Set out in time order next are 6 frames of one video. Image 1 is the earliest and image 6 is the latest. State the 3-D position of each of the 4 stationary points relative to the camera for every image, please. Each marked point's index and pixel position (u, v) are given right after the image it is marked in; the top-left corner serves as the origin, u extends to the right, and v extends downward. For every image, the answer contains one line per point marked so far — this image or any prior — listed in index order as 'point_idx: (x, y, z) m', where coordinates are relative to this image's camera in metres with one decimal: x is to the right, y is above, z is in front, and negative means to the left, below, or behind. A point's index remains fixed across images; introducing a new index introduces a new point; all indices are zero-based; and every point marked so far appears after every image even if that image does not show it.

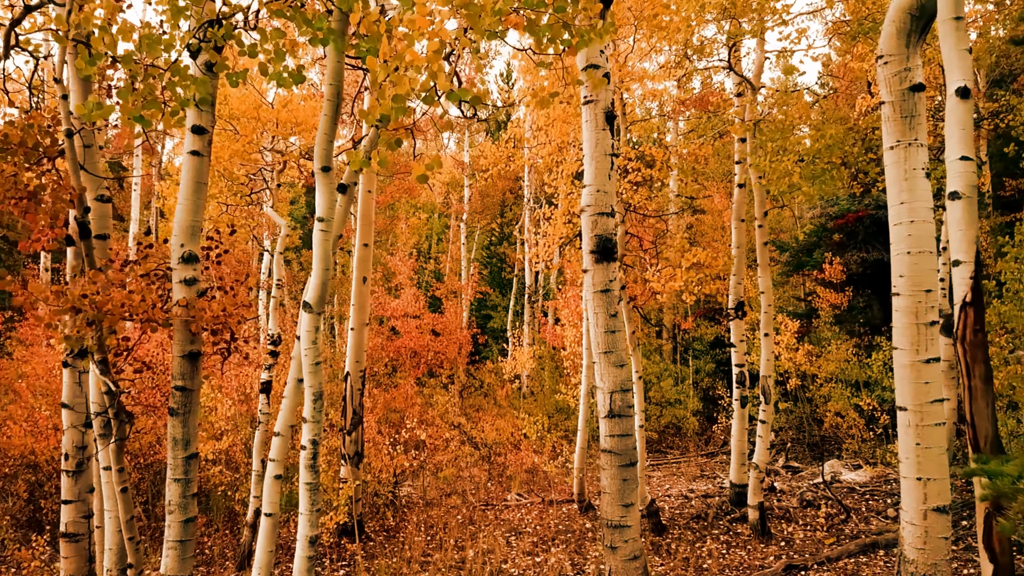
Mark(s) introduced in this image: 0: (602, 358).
0: (+1.1, -0.8, +5.1) m
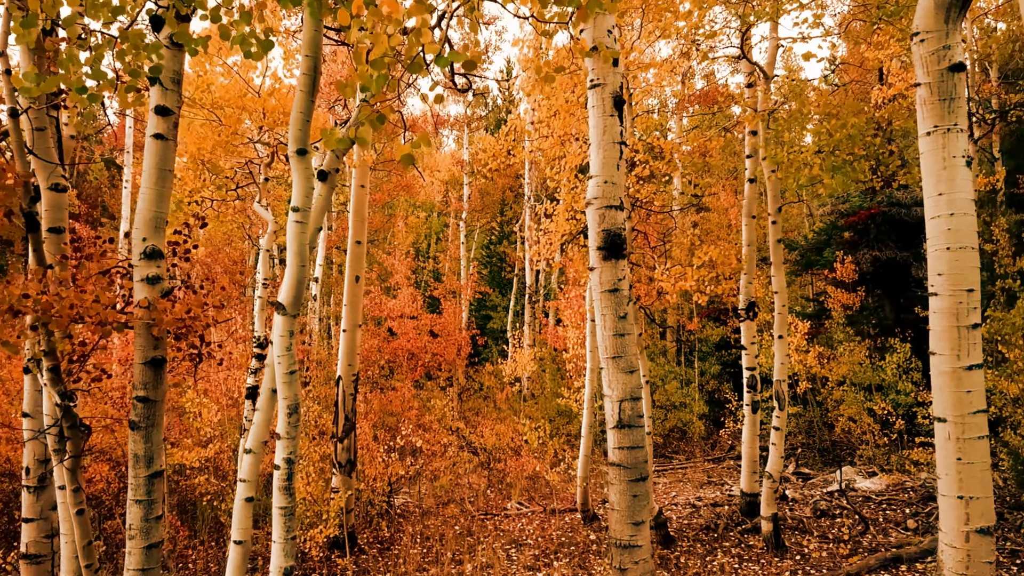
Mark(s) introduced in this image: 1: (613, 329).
0: (+1.1, -0.8, +4.7) m
1: (+1.1, -0.5, +4.7) m
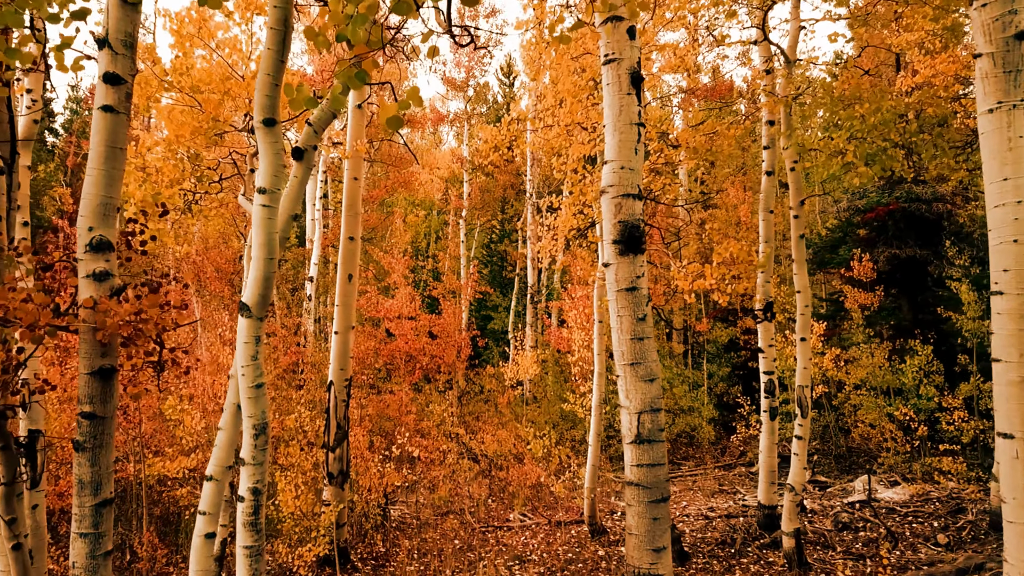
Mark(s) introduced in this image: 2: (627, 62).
0: (+1.1, -0.8, +4.2) m
1: (+1.2, -0.4, +4.2) m
2: (+1.2, +2.3, +4.3) m
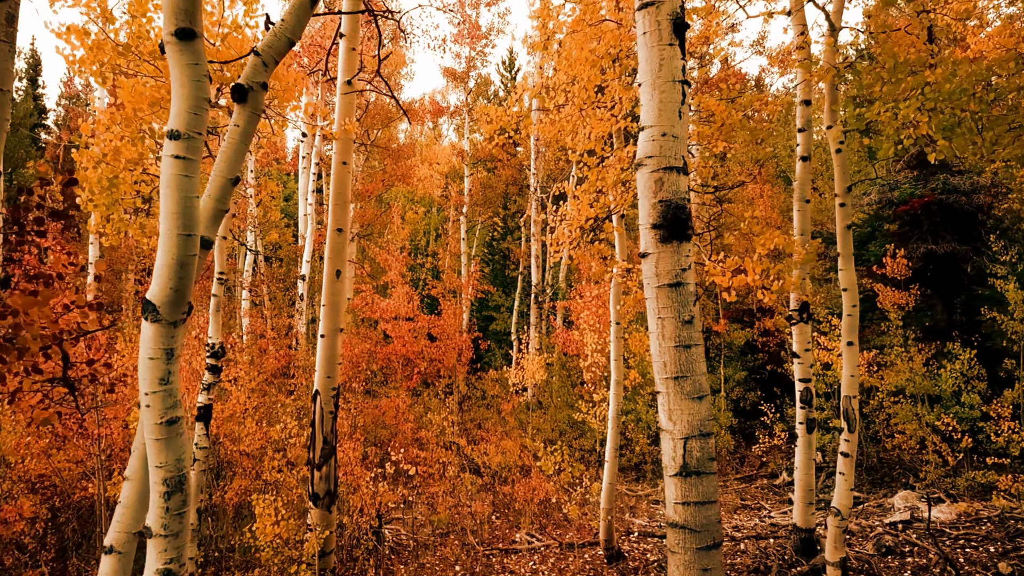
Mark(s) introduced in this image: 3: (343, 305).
0: (+1.3, -0.8, +3.4) m
1: (+1.3, -0.4, +3.4) m
2: (+1.3, +2.3, +3.5) m
3: (-2.7, -0.3, +6.7) m
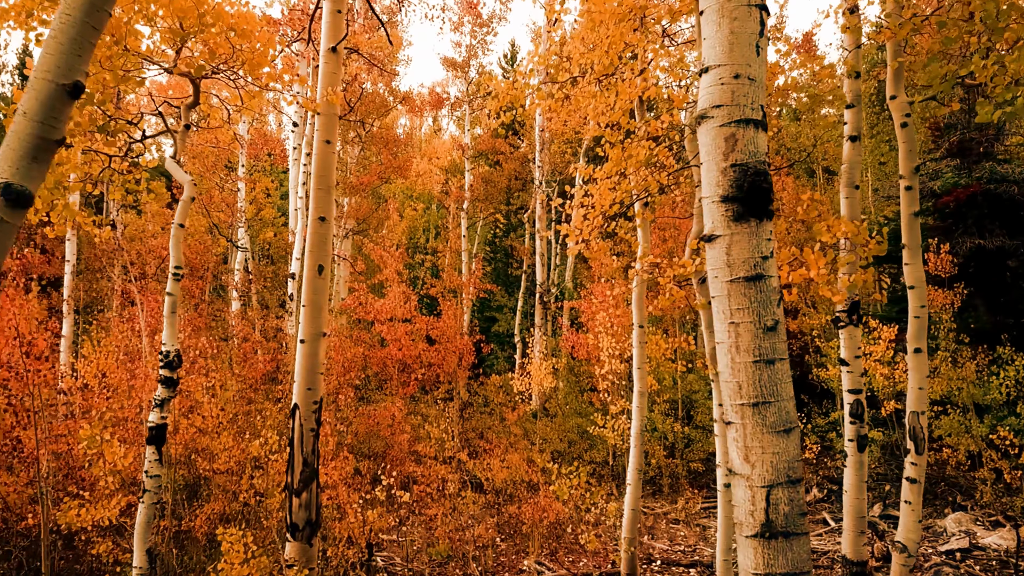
0: (+1.4, -0.8, +2.5) m
1: (+1.4, -0.4, +2.5) m
2: (+1.4, +2.4, +2.6) m
3: (-2.5, -0.2, +5.8) m
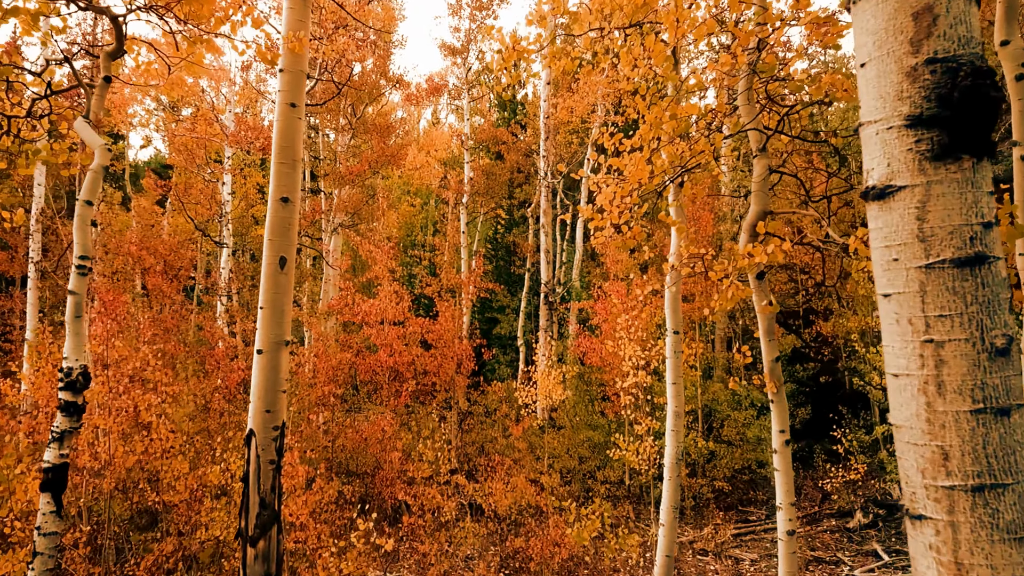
0: (+1.5, -0.7, +1.4) m
1: (+1.5, -0.3, +1.4) m
2: (+1.5, +2.4, +1.5) m
3: (-2.4, -0.2, +4.7) m
